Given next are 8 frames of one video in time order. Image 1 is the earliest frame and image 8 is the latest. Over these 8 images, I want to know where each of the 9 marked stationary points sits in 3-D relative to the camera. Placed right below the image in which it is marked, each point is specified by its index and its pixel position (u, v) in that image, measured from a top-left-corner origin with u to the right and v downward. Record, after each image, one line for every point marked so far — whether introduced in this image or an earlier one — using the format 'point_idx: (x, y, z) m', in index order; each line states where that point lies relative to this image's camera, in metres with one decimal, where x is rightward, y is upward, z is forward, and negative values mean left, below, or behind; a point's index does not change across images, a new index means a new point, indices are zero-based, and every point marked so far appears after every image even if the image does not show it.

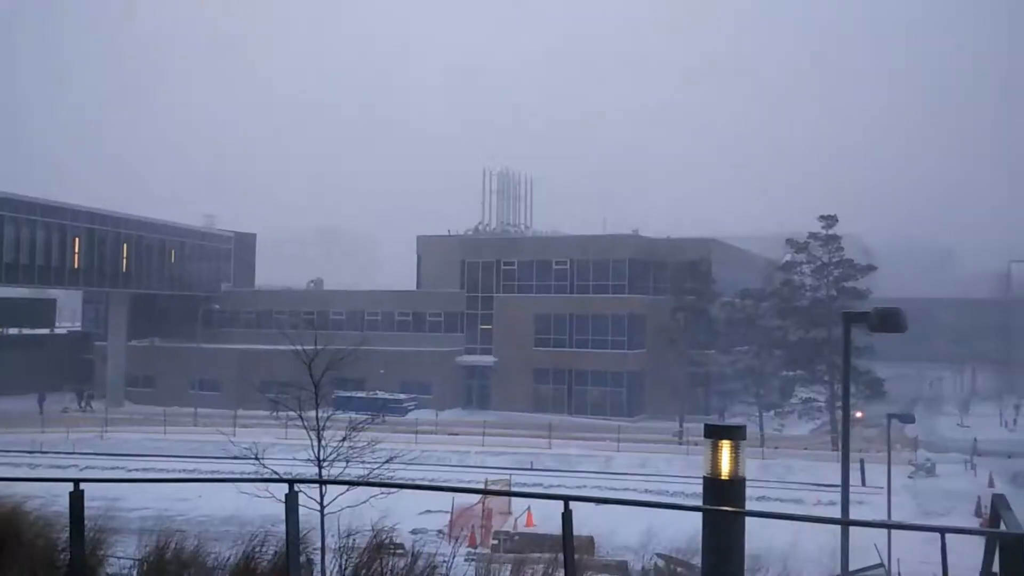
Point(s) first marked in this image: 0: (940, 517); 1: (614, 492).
0: (+9.4, -5.0, +19.2) m
1: (+2.3, -4.5, +19.6) m
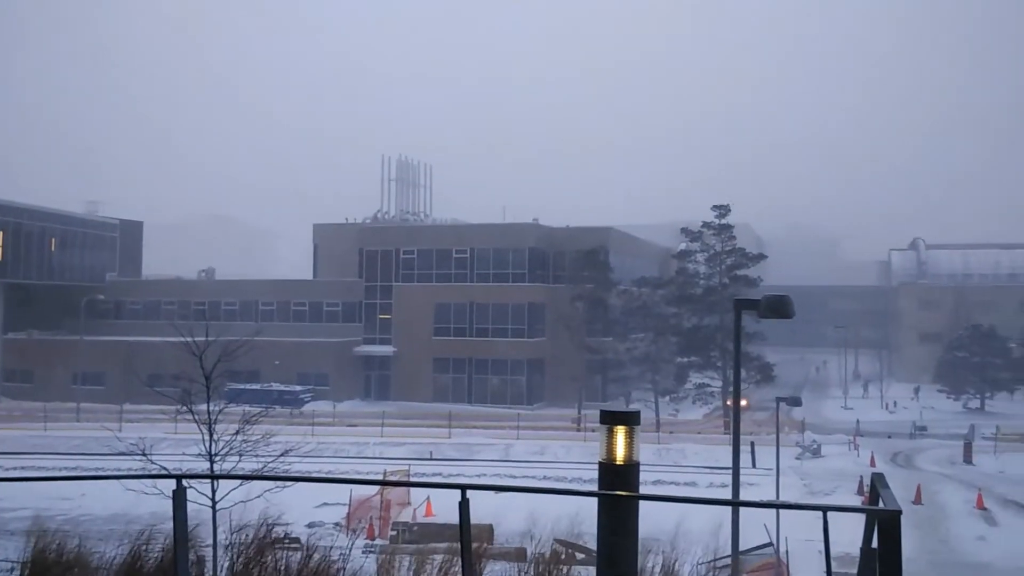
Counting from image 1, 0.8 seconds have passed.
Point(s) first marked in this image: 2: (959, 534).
0: (+7.1, -4.7, +20.0) m
1: (+0.1, -4.3, +19.7) m
2: (+9.7, -5.3, +19.0) m
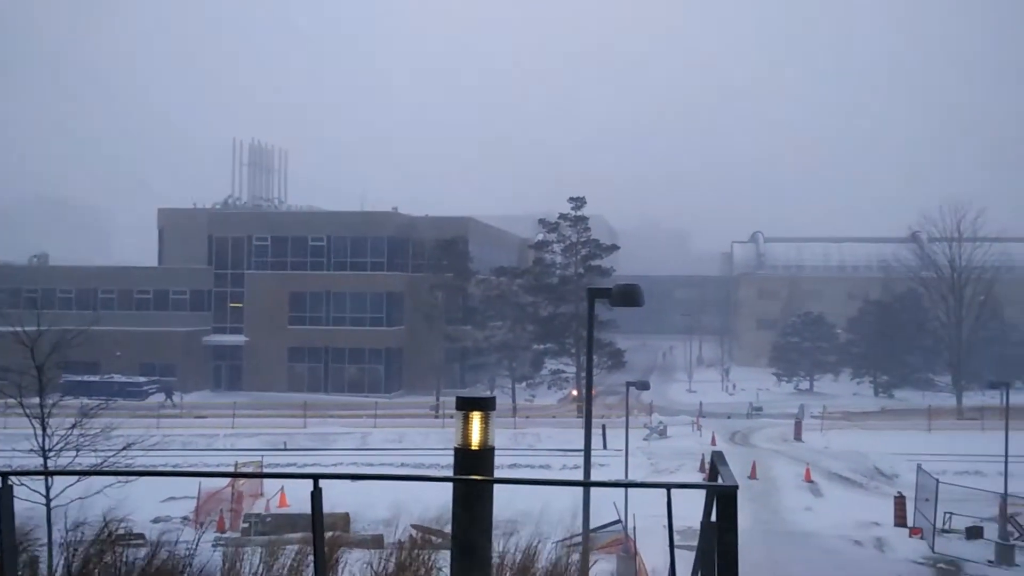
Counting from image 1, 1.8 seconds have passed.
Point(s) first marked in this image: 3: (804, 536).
0: (+3.7, -4.4, +21.1) m
1: (-3.2, -4.0, +19.6) m
2: (+6.4, -5.0, +20.5) m
3: (+6.2, -5.1, +18.5) m
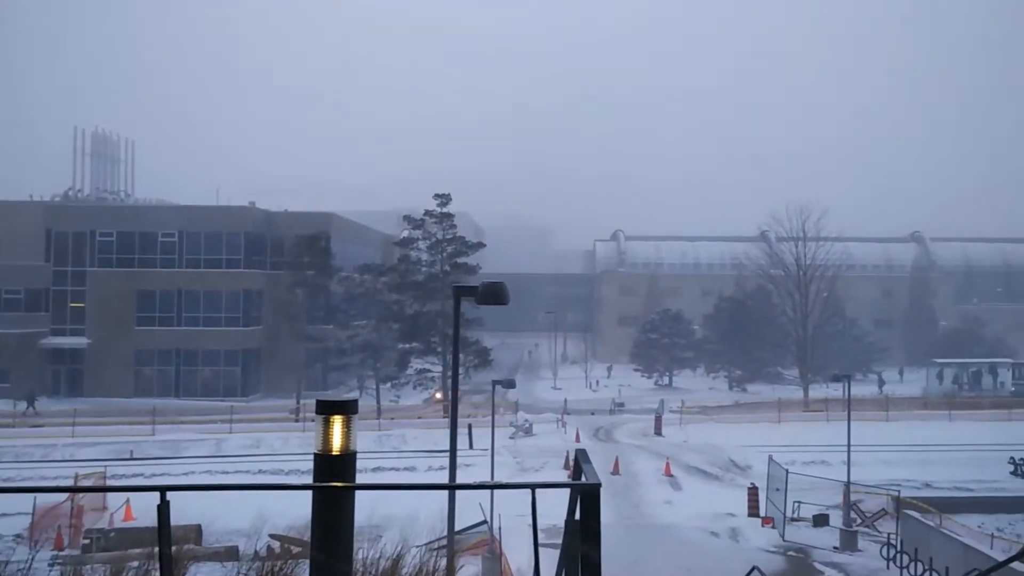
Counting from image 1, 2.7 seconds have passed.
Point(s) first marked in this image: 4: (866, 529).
0: (+0.5, -4.4, +21.2) m
1: (-6.1, -4.0, +18.7) m
2: (+3.3, -5.0, +21.0) m
3: (+3.3, -5.2, +19.0) m
4: (+7.9, -5.4, +19.6) m
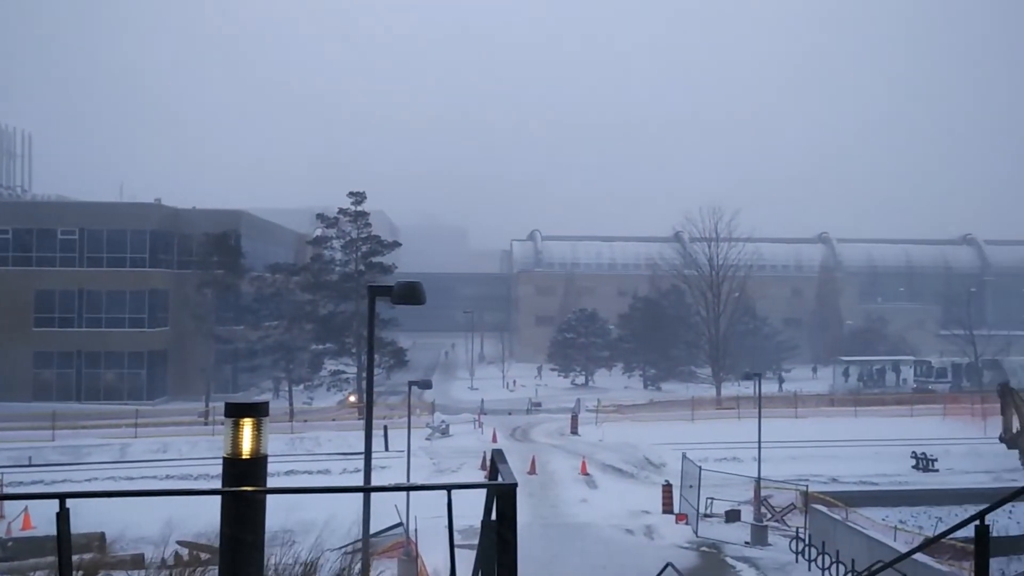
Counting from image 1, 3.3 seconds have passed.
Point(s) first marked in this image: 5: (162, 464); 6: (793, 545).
0: (-1.5, -4.4, +21.0) m
1: (-7.8, -4.0, +18.0) m
2: (+1.3, -5.0, +21.0) m
3: (+1.5, -5.2, +19.0) m
4: (+6.0, -5.3, +20.1) m
5: (-7.7, -3.9, +19.4) m
6: (+6.0, -5.4, +18.7) m
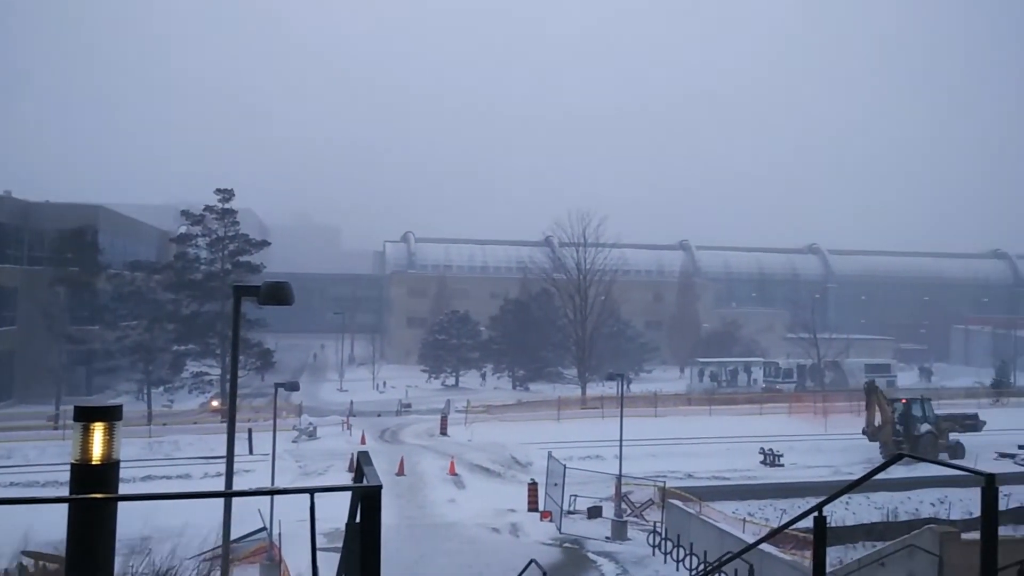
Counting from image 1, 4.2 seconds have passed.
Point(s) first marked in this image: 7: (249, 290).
0: (-4.6, -4.4, +20.8) m
1: (-10.5, -3.9, +17.0) m
2: (-1.9, -5.1, +21.2) m
3: (-1.4, -5.2, +19.3) m
4: (+2.9, -5.5, +20.9) m
5: (-10.6, -3.8, +18.4) m
6: (+3.0, -5.5, +19.6) m
7: (-4.1, -0.1, +13.3) m
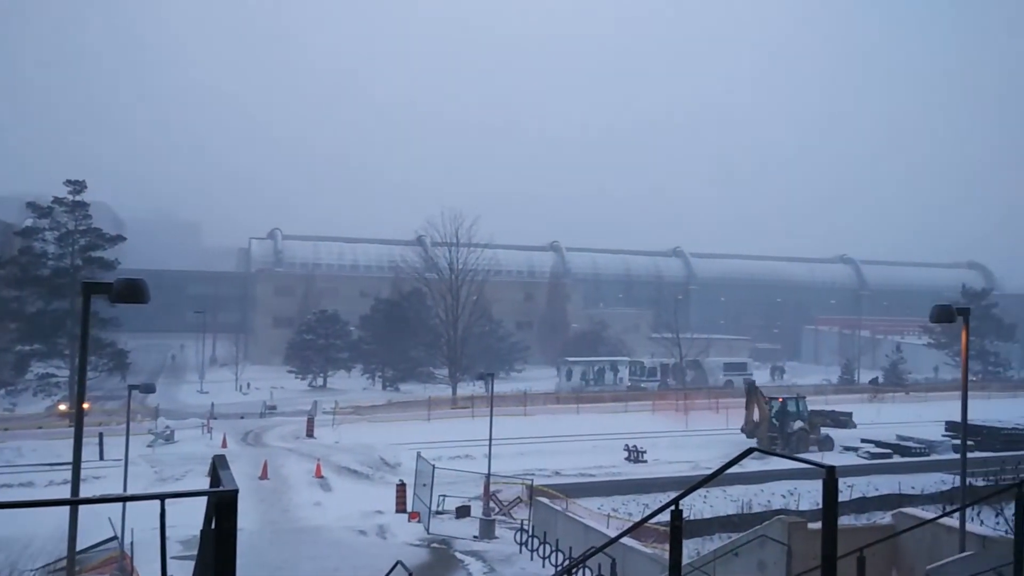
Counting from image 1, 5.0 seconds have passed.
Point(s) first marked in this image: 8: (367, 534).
0: (-7.7, -4.4, +19.9) m
1: (-13.0, -3.8, +15.4) m
2: (-5.0, -5.0, +20.7) m
3: (-4.3, -5.2, +18.9) m
4: (-0.3, -5.5, +21.1) m
5: (-13.3, -3.7, +16.8) m
6: (+0.1, -5.5, +19.7) m
7: (-6.2, 0.0, +12.6) m
8: (-3.2, -5.3, +19.1) m
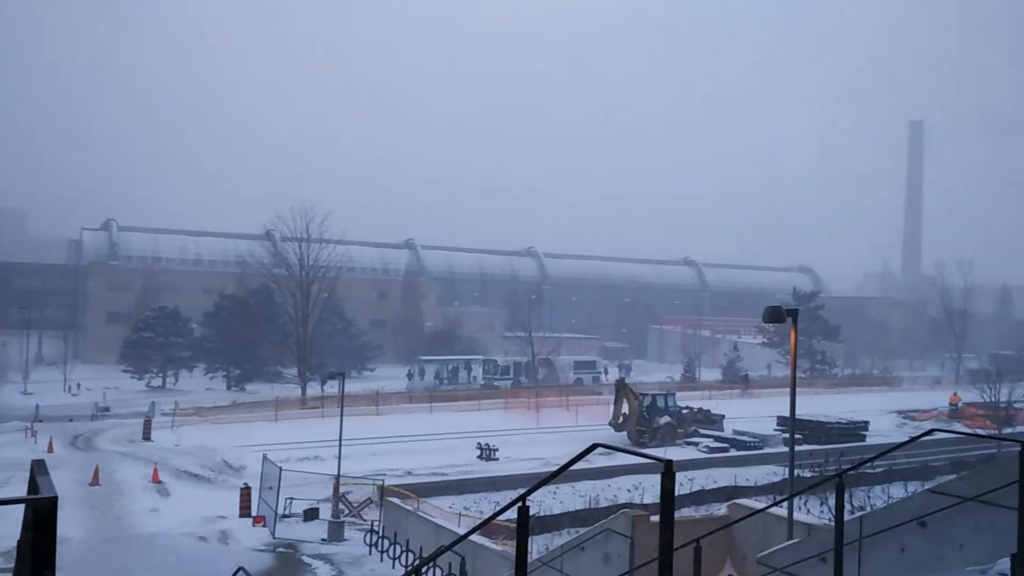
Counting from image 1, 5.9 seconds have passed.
0: (-10.9, -4.2, +18.4) m
1: (-15.5, -3.6, +13.0) m
2: (-8.5, -4.9, +19.6) m
3: (-7.5, -5.1, +17.9) m
4: (-3.8, -5.4, +20.7) m
5: (-16.0, -3.5, +14.4) m
6: (-3.3, -5.5, +19.4) m
7: (-8.2, +0.1, +11.3) m
8: (-6.4, -5.2, +18.2) m
